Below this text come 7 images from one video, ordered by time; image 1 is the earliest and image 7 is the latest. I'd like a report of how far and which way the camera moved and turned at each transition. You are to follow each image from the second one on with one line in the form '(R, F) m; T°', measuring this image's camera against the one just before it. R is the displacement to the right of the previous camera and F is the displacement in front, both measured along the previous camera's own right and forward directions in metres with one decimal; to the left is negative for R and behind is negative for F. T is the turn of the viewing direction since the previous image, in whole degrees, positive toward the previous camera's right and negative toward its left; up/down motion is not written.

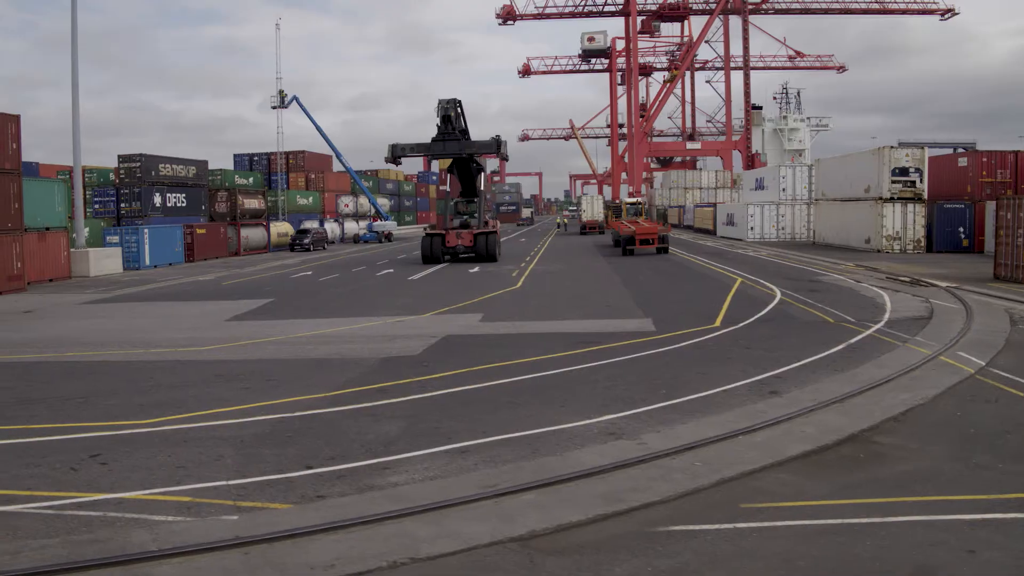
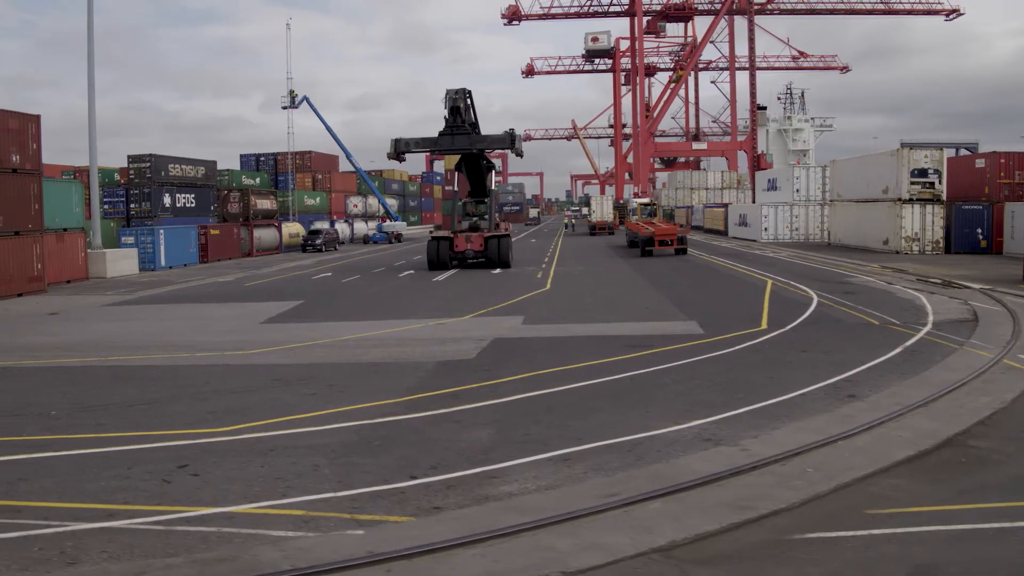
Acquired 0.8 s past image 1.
(-1.0, +0.2) m; 0°
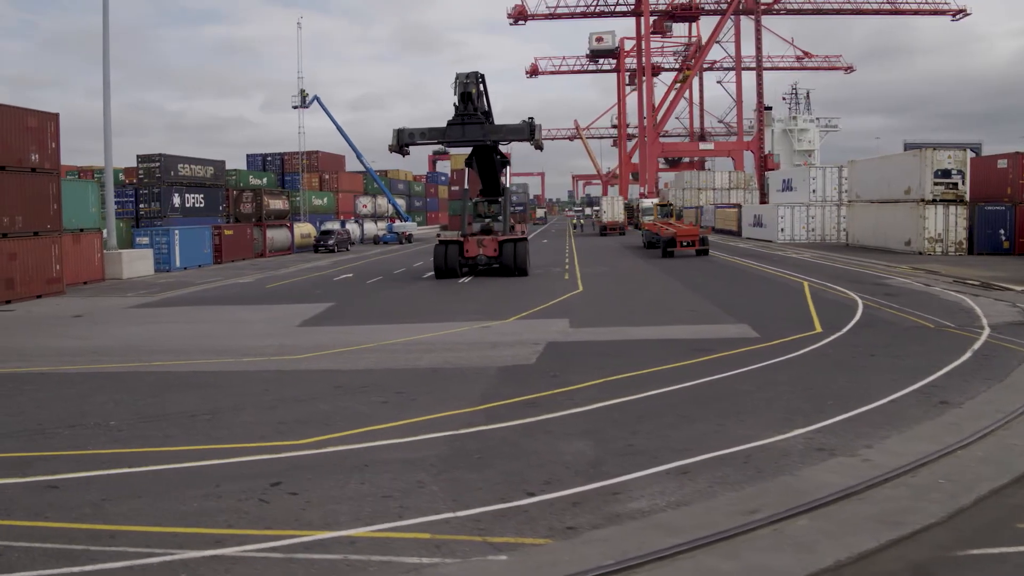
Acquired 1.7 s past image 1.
(-1.0, +0.4) m; 0°
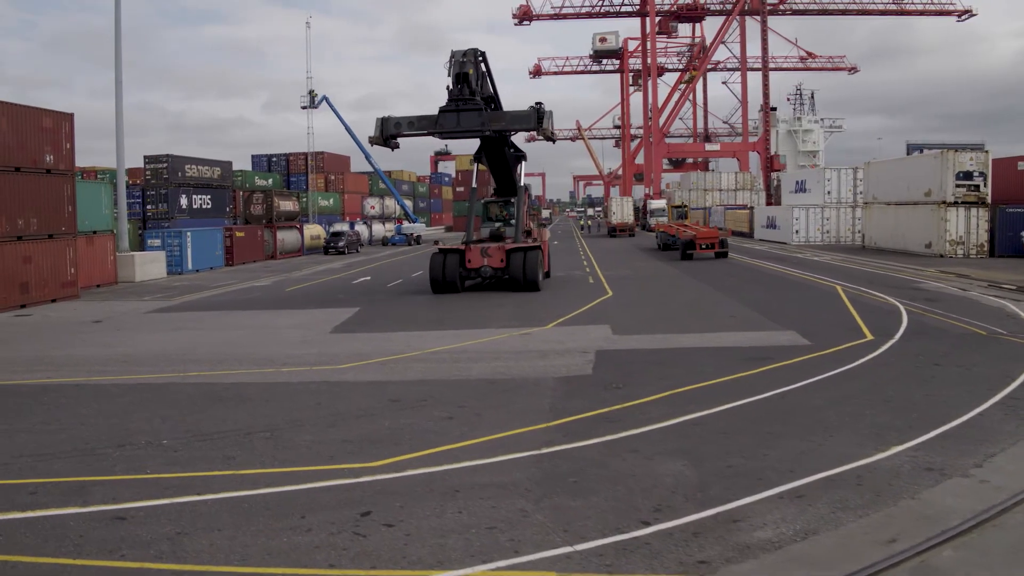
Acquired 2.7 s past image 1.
(-0.9, +0.5) m; 0°
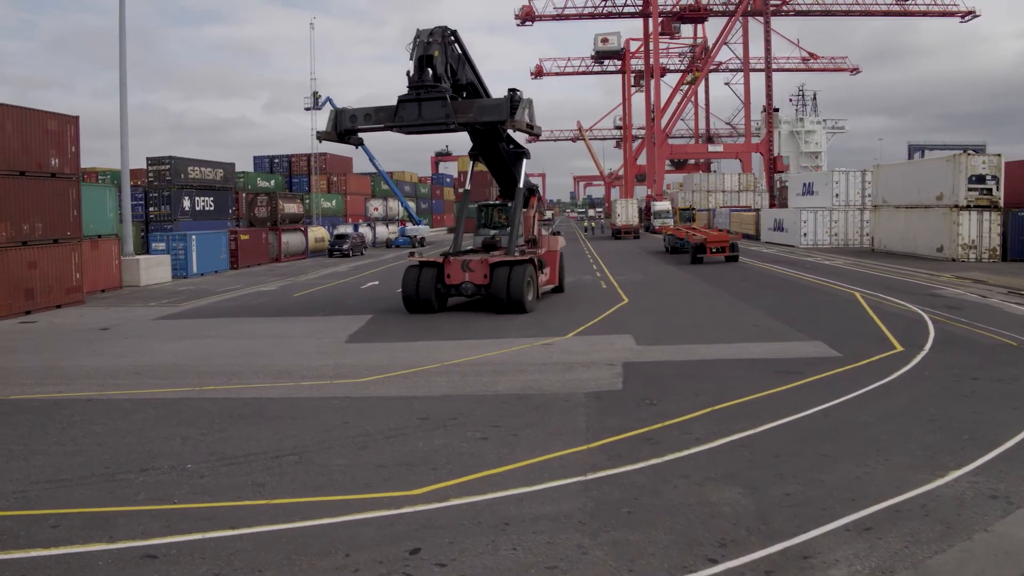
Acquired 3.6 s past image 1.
(-0.4, +0.4) m; 0°
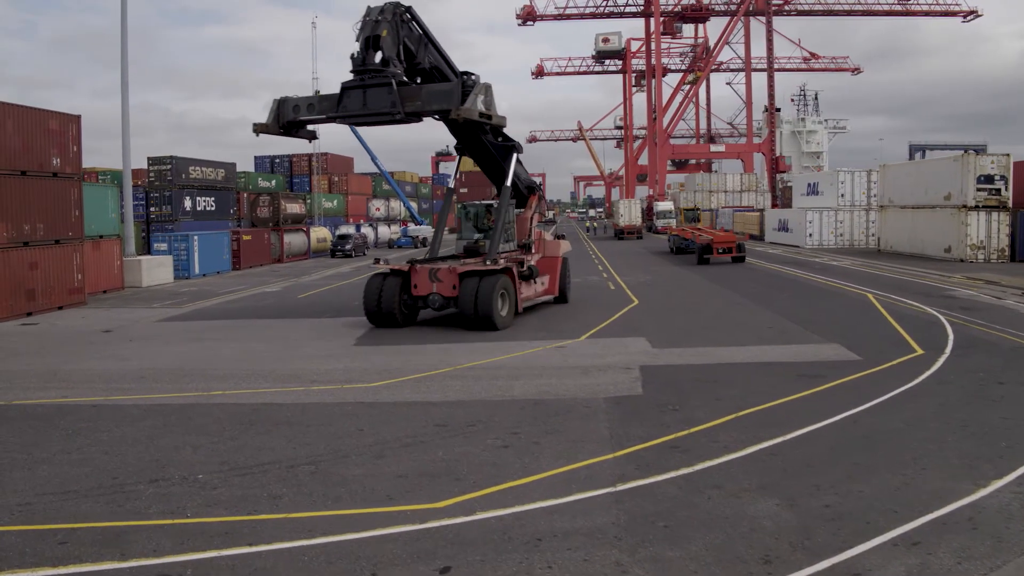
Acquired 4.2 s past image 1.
(-0.2, +0.3) m; 0°
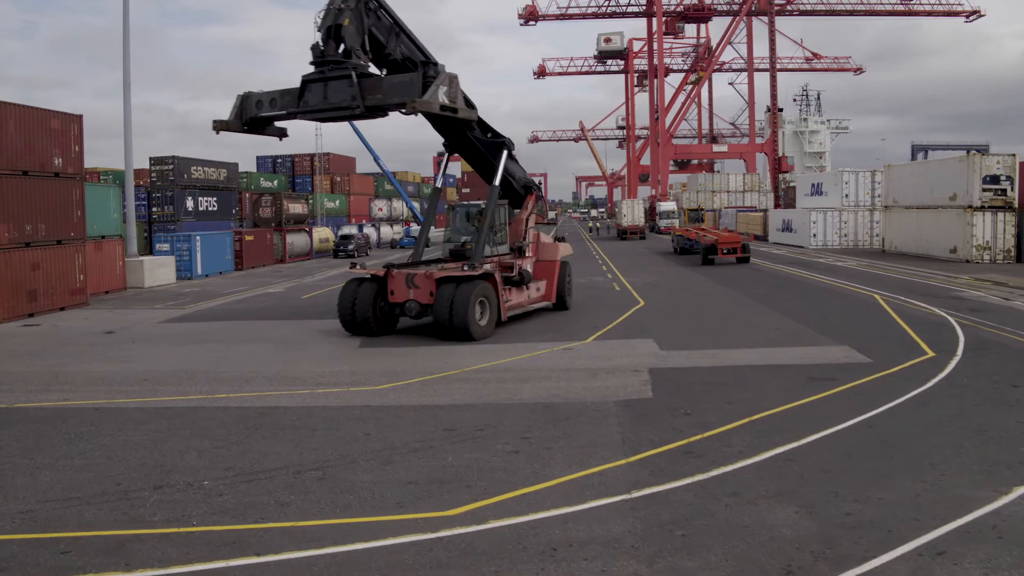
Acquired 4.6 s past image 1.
(-0.1, +0.2) m; 0°
